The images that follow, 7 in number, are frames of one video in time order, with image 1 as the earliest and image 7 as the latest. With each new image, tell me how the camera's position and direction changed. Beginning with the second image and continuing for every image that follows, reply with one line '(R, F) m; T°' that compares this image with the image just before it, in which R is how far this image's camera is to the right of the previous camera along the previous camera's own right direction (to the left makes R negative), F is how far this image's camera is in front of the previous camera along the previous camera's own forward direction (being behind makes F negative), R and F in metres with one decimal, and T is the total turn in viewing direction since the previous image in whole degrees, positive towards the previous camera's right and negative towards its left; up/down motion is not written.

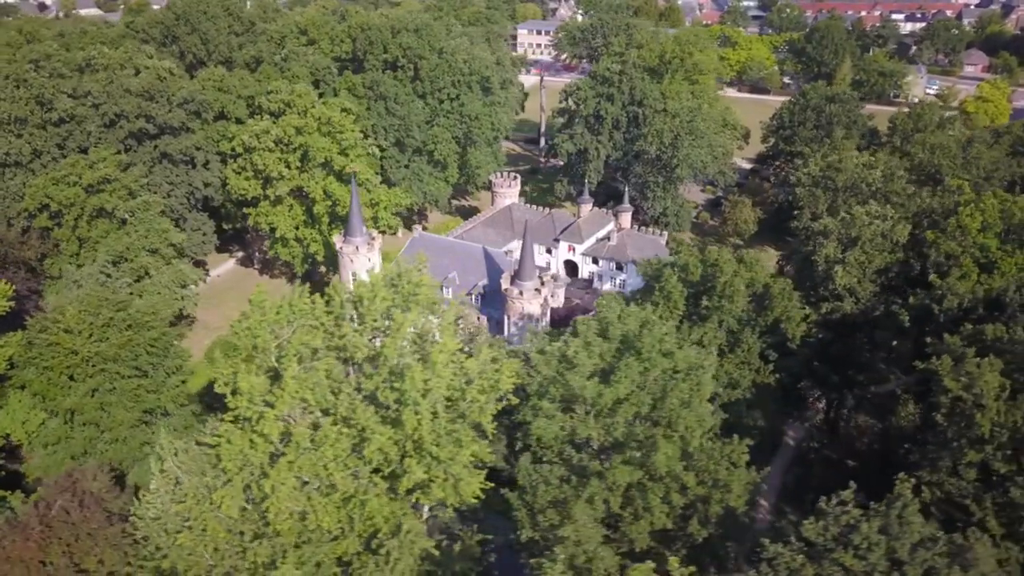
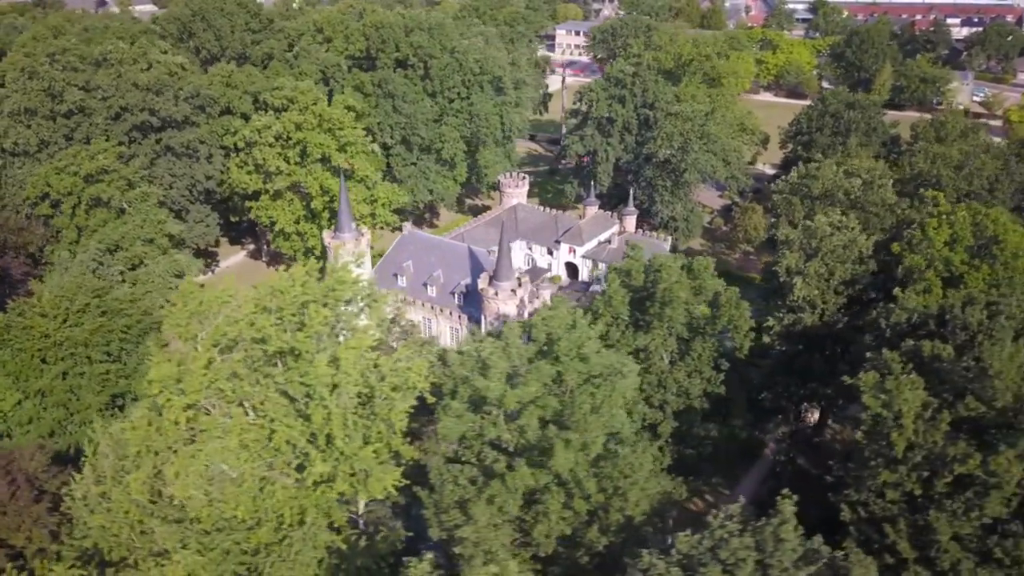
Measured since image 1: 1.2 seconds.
(+3.3, +0.1) m; -4°
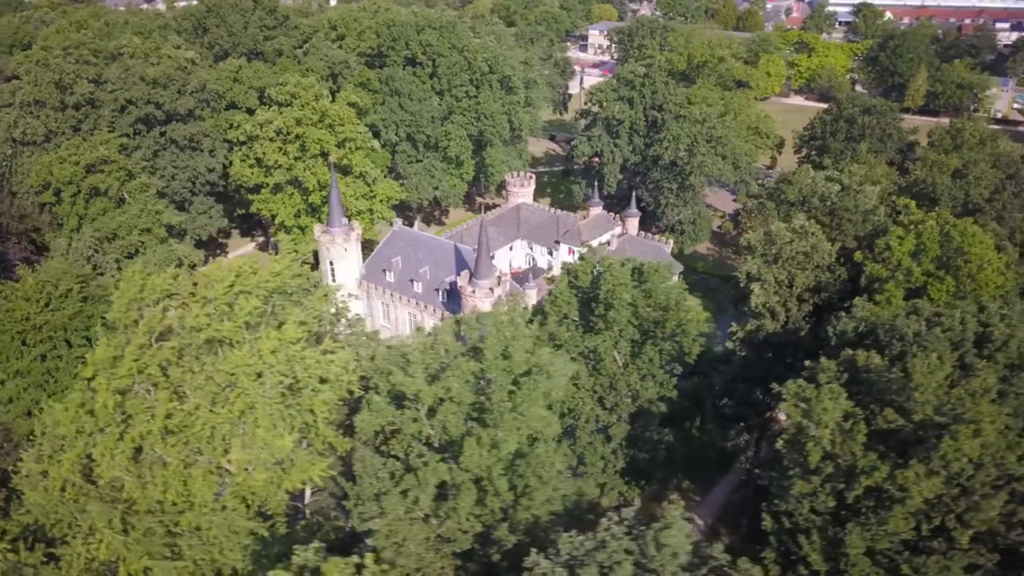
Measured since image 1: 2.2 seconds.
(+2.9, 0.0) m; -3°
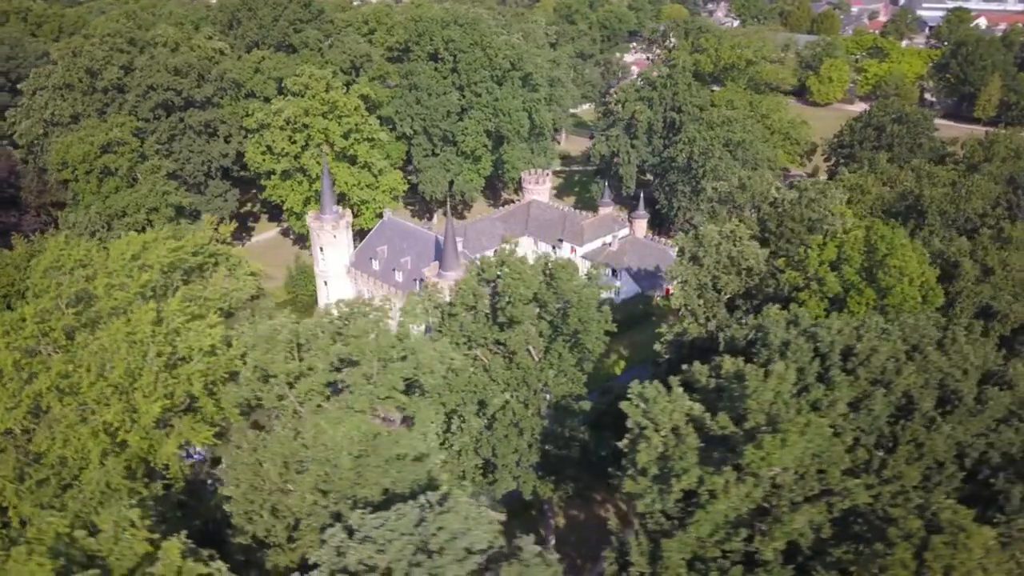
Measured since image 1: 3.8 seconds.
(+5.4, -0.1) m; -6°
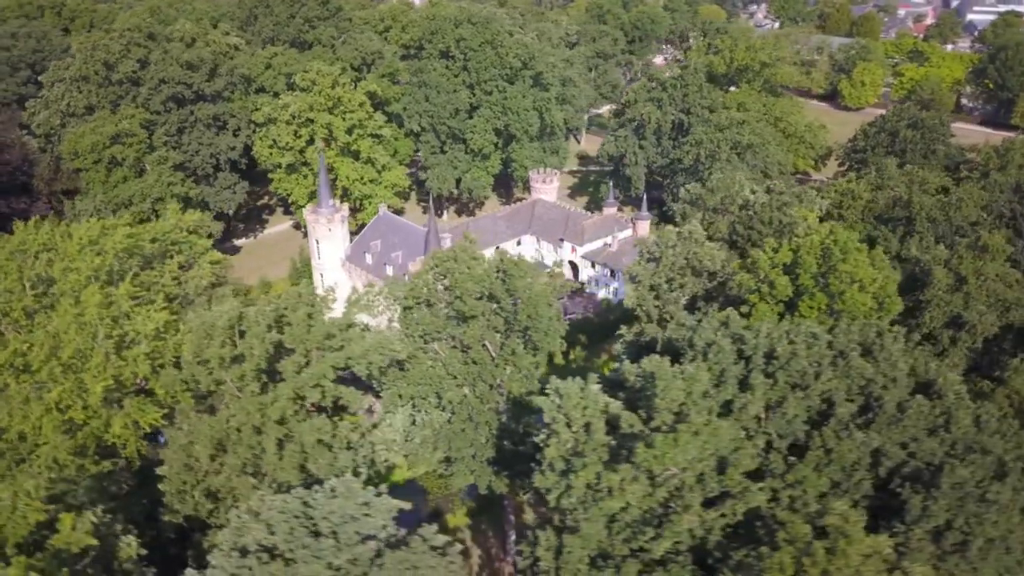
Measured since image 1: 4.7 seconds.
(+2.8, -0.1) m; -3°
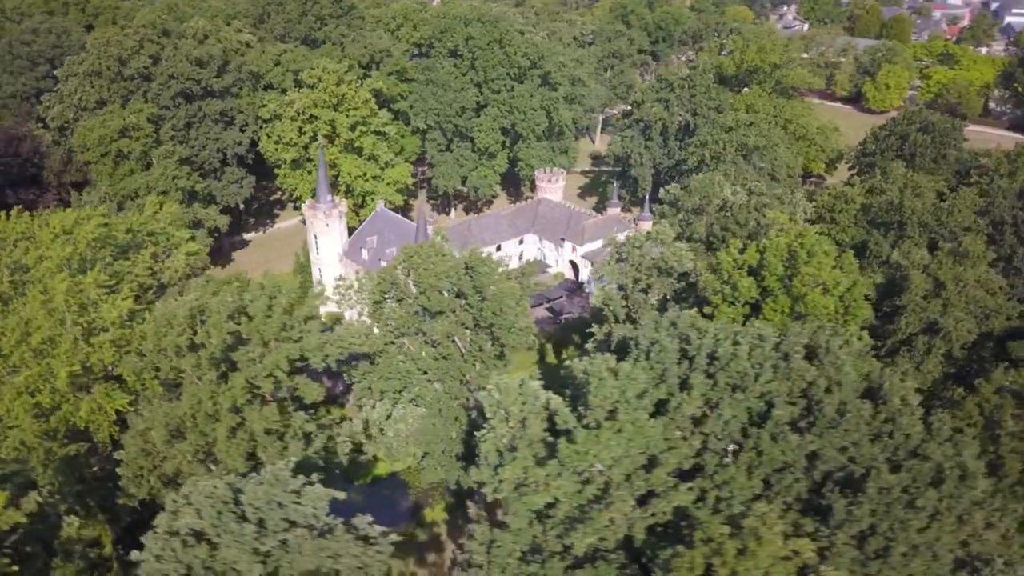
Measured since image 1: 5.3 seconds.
(+2.1, -0.1) m; -2°
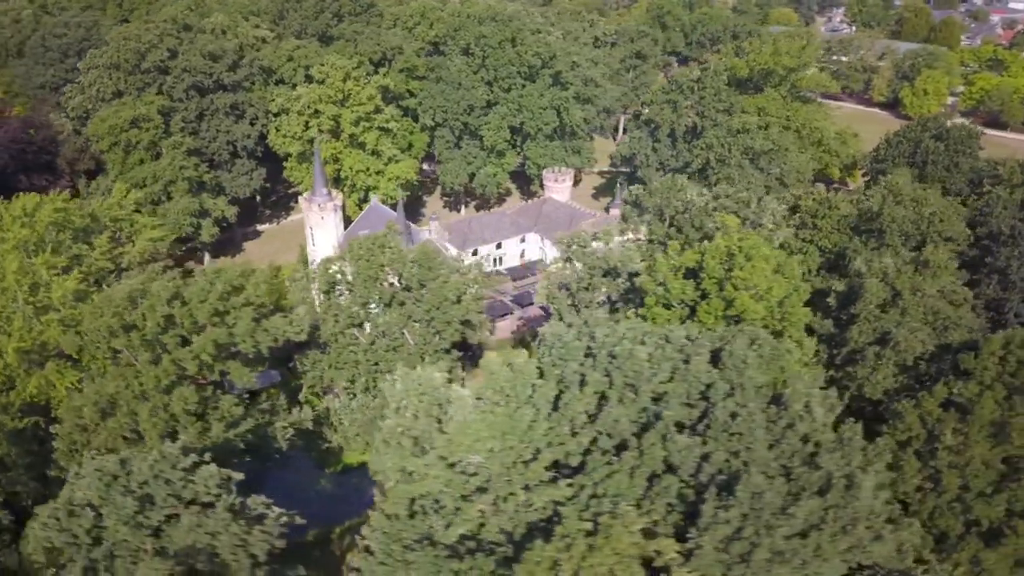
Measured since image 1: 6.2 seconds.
(+3.4, -0.1) m; -4°
